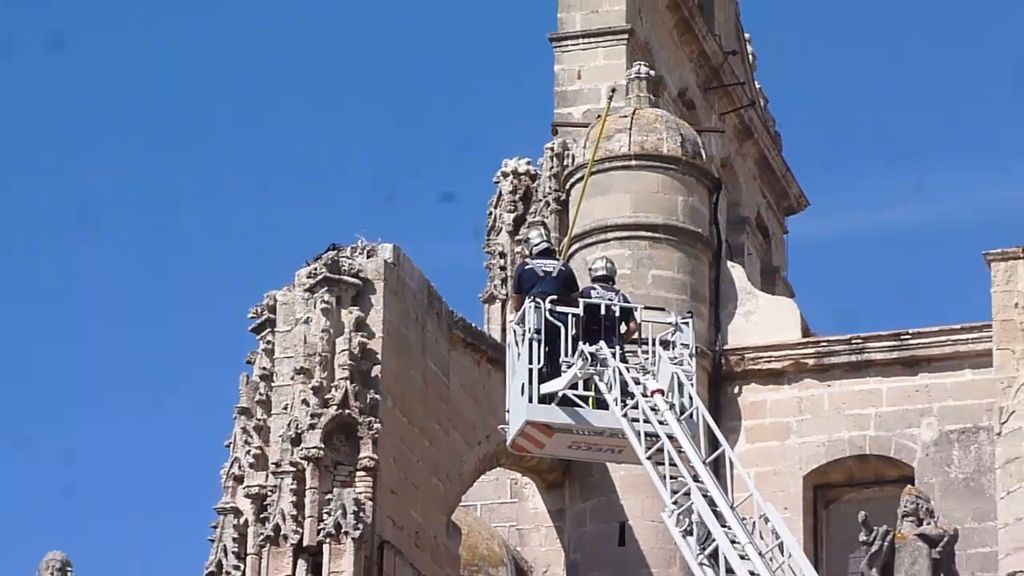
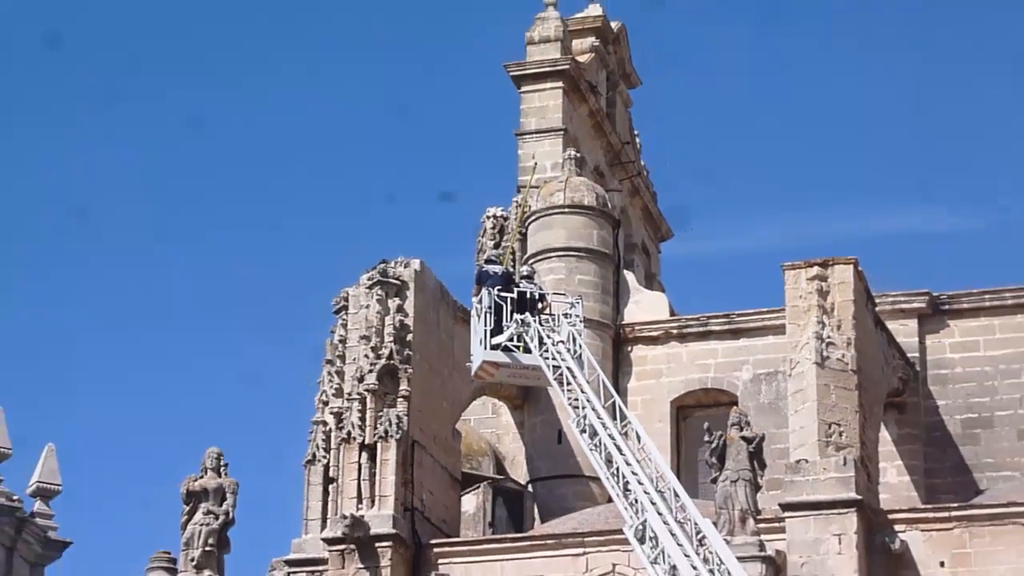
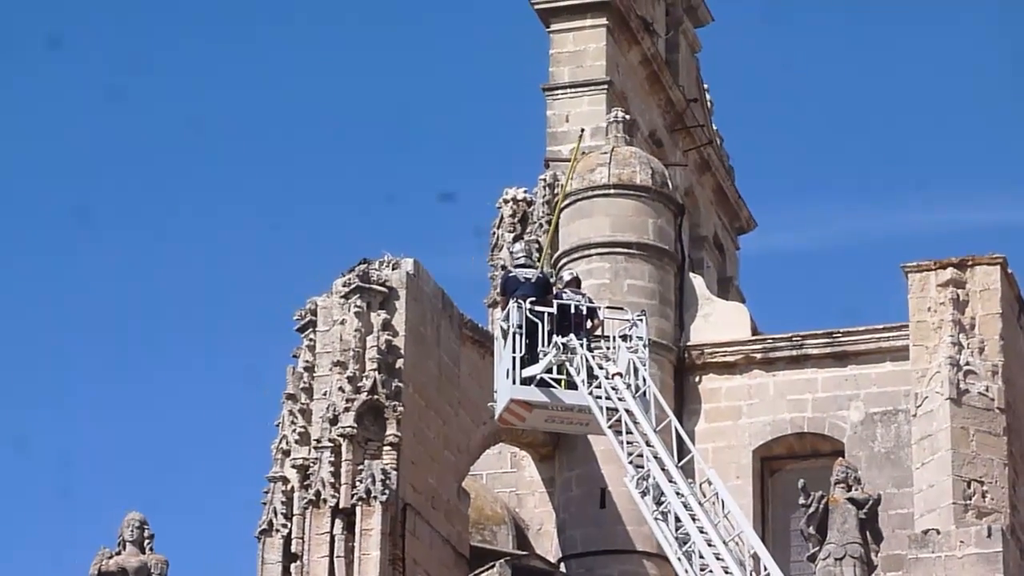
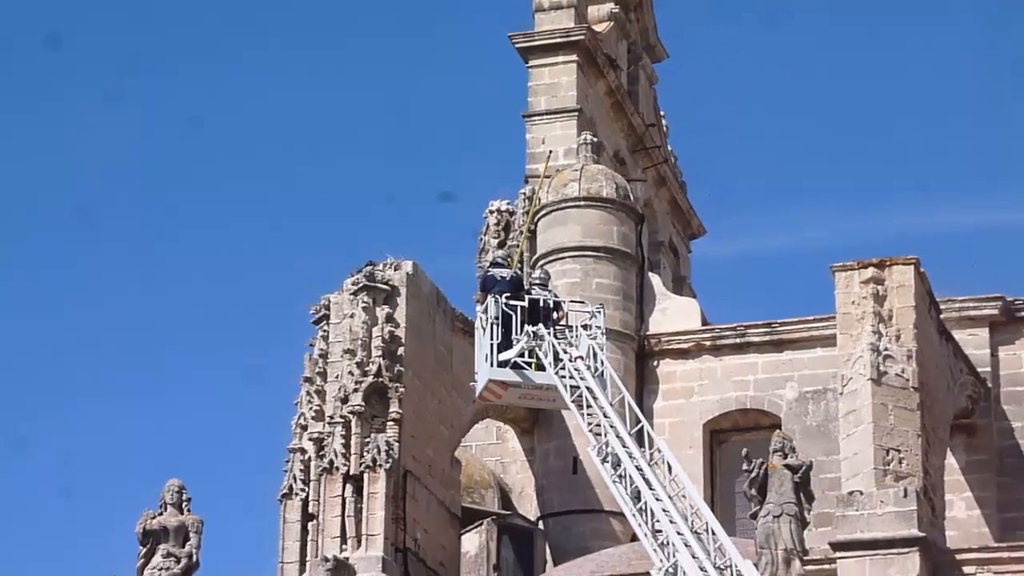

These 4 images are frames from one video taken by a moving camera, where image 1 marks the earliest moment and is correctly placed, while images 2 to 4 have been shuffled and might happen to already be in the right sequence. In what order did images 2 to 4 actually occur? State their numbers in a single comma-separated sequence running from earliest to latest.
3, 4, 2
